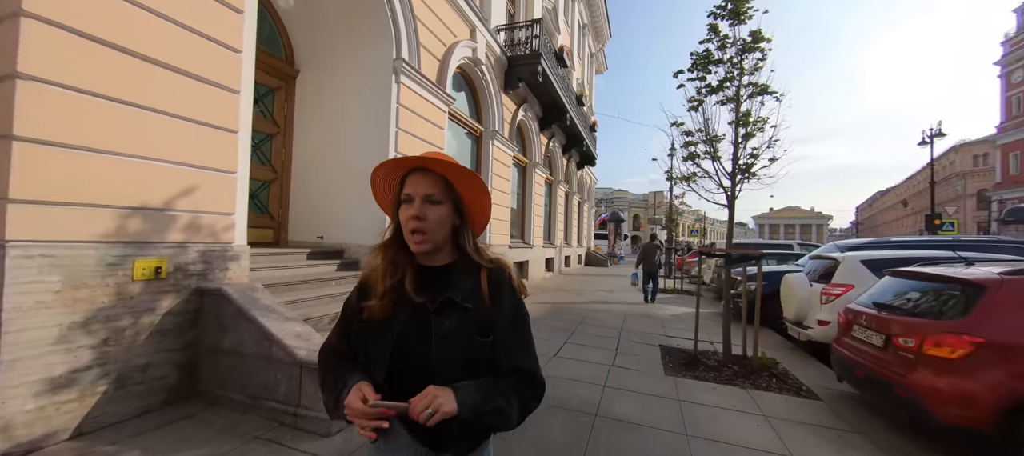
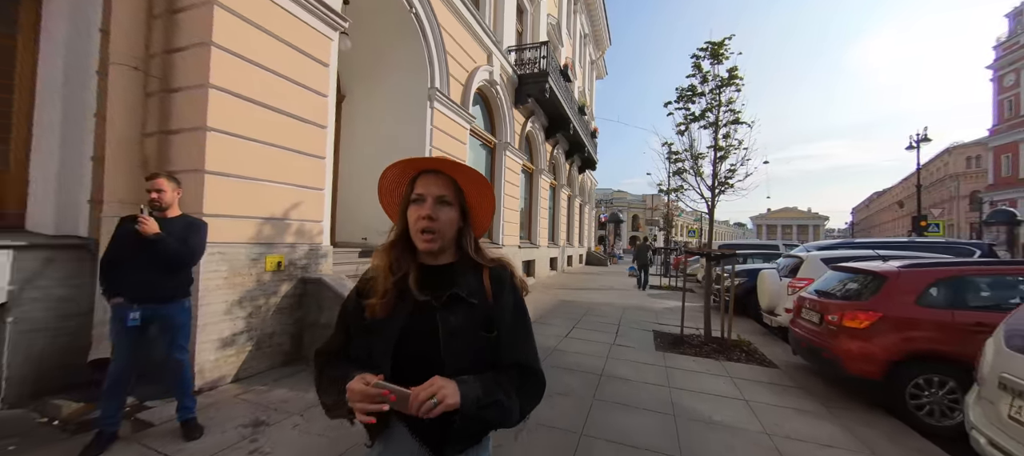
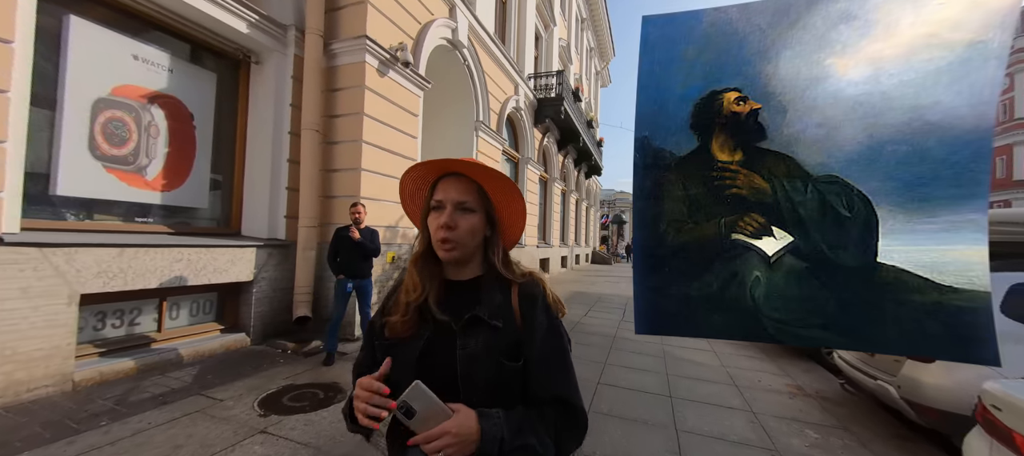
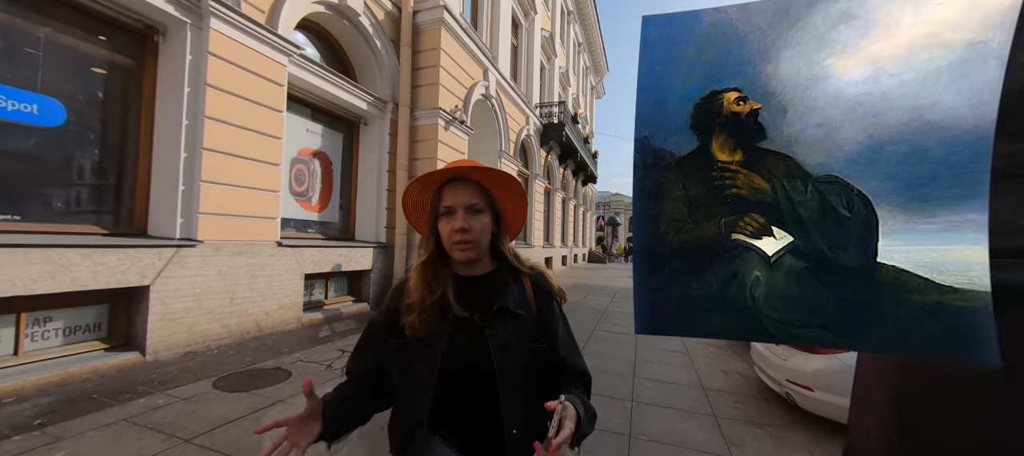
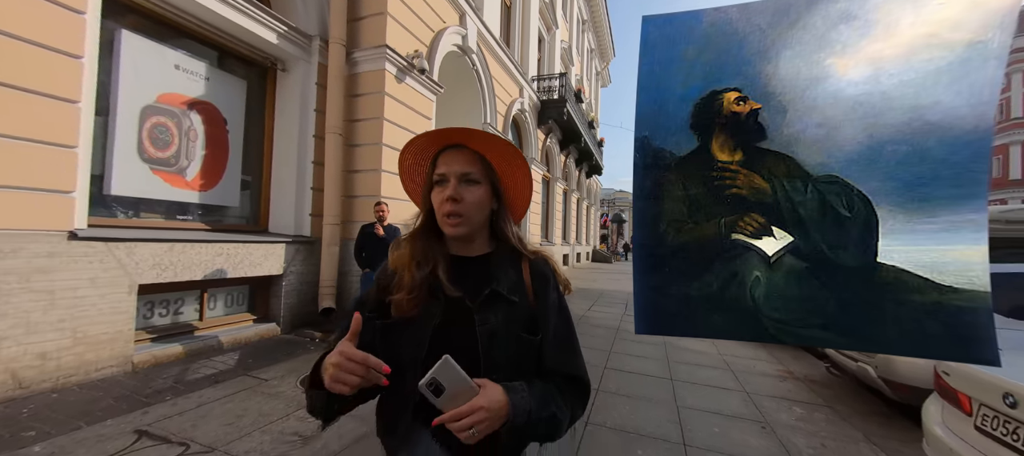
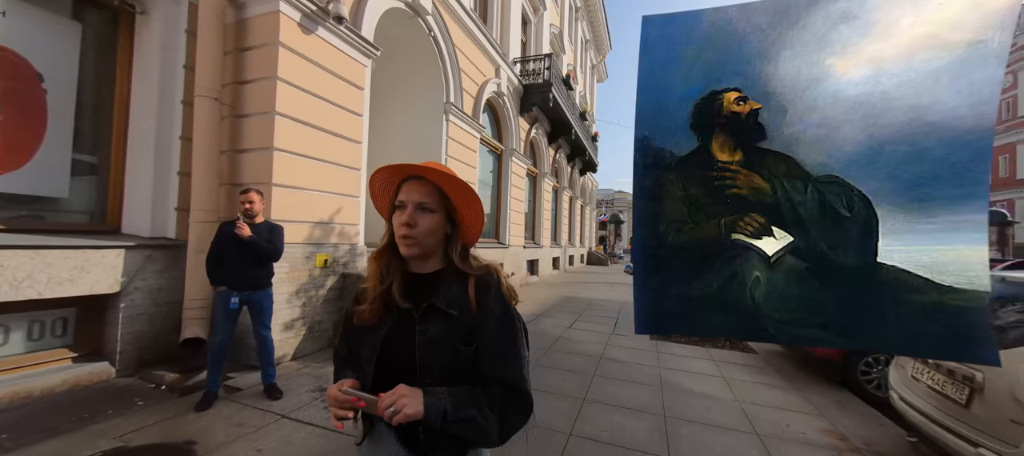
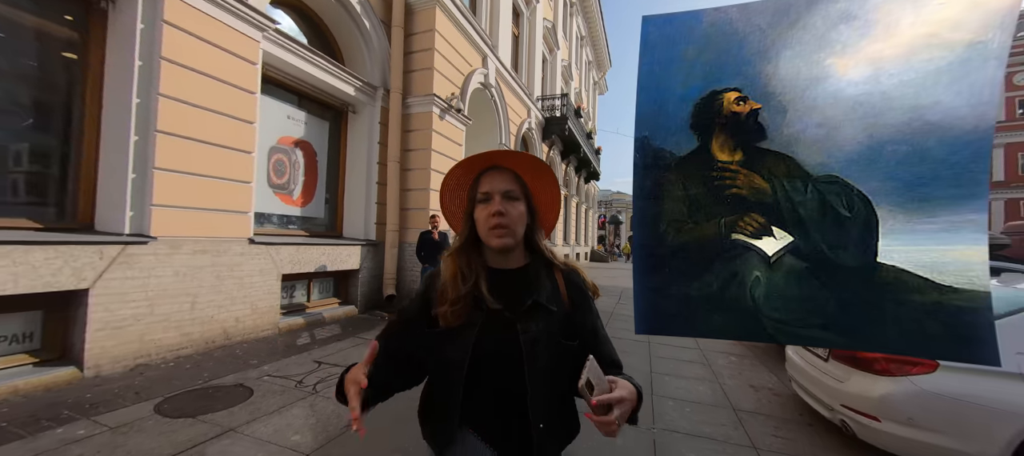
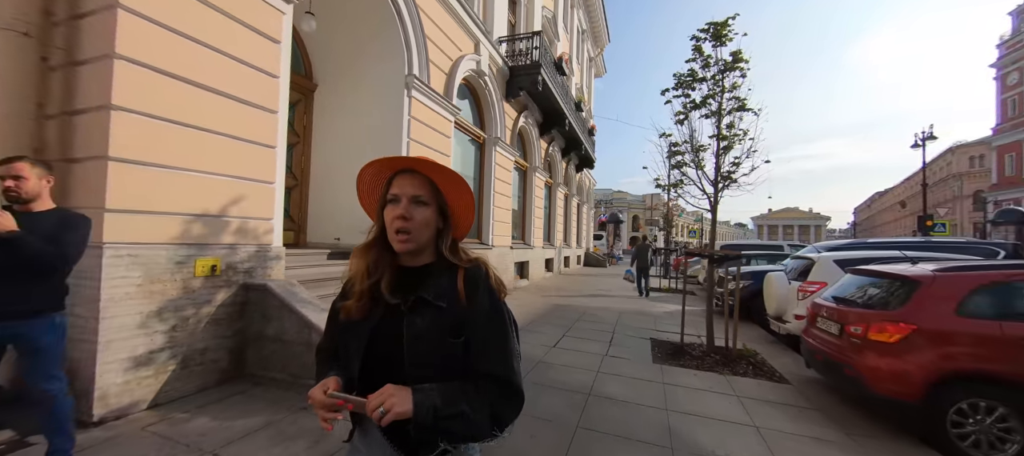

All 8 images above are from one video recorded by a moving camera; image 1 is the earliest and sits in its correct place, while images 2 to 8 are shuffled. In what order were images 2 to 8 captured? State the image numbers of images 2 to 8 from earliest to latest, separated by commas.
8, 2, 6, 3, 5, 7, 4
